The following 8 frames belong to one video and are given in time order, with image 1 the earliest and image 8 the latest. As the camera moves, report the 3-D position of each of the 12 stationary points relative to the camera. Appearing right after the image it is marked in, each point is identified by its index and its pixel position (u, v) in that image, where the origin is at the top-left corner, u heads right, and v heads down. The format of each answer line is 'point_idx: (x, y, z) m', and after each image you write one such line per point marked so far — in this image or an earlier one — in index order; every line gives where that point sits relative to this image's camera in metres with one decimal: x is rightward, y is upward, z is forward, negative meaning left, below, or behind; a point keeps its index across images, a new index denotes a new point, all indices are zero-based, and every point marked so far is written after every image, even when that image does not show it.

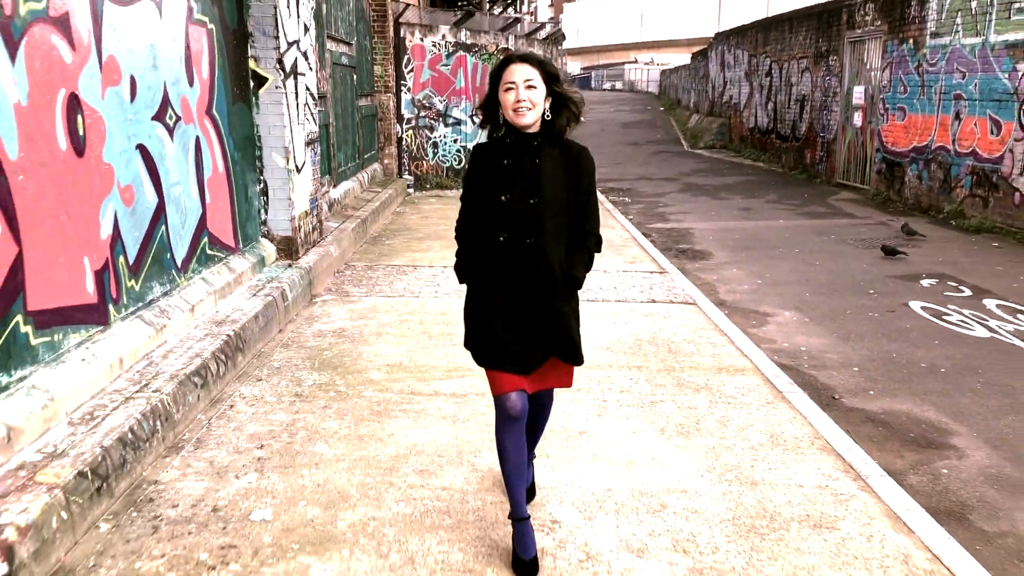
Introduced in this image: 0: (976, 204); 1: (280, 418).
0: (+5.8, +1.1, +11.3) m
1: (-1.0, -0.6, +4.1) m
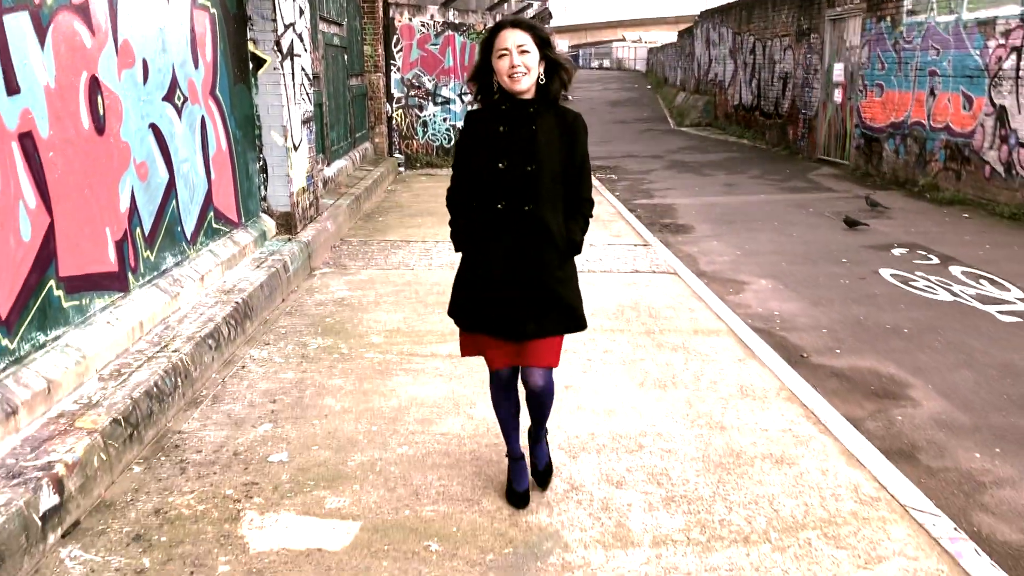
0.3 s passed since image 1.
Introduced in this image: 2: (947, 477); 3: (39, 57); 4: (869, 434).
0: (+5.7, +1.5, +11.7) m
1: (-1.1, -0.4, +4.4) m
2: (+1.8, -0.8, +3.7) m
3: (-1.8, +0.9, +3.5) m
4: (+1.6, -0.7, +4.1) m
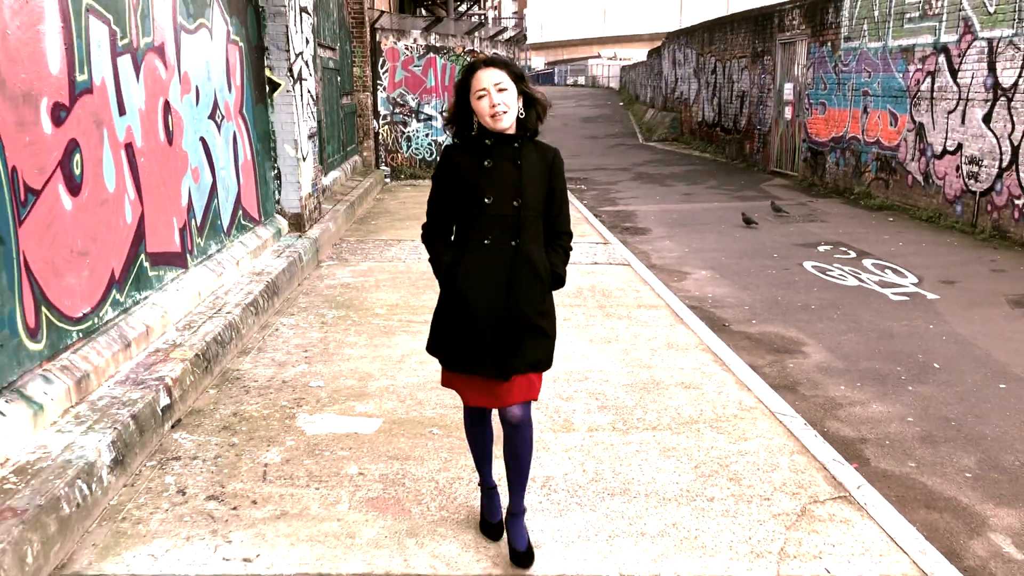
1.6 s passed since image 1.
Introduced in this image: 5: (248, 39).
0: (+5.4, +1.5, +13.1) m
1: (-1.2, -0.3, +5.6) m
2: (+1.7, -0.6, +4.9) m
3: (-2.0, +1.1, +4.7) m
4: (+1.5, -0.5, +5.4) m
5: (-2.1, +2.0, +7.2) m
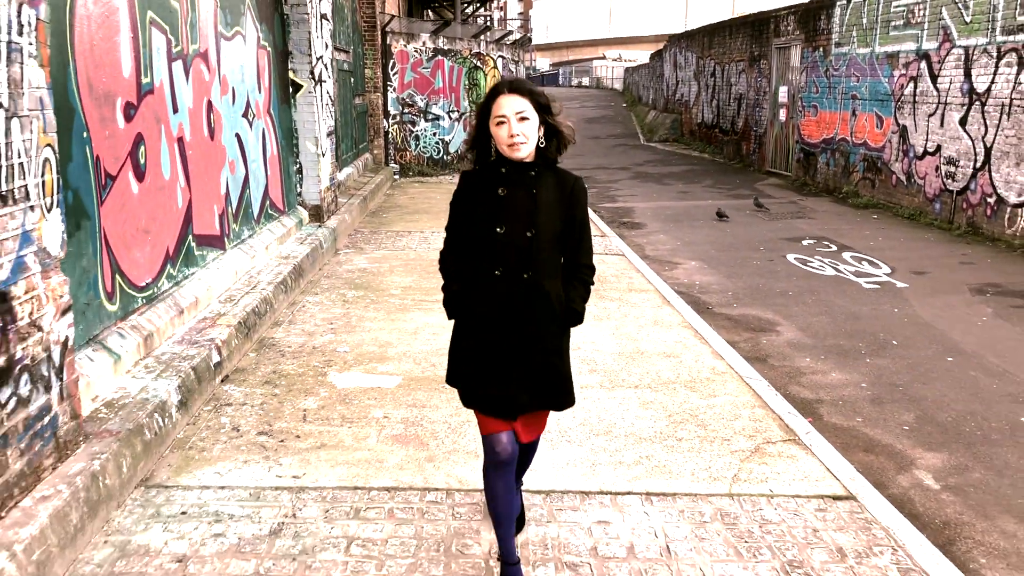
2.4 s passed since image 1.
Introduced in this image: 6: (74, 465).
0: (+5.4, +1.6, +13.7) m
1: (-1.2, -0.2, +6.2) m
2: (+1.7, -0.5, +5.6) m
3: (-1.9, +1.2, +5.4) m
4: (+1.5, -0.4, +6.0) m
5: (-2.1, +2.1, +7.9) m
6: (-1.5, -0.6, +3.1) m
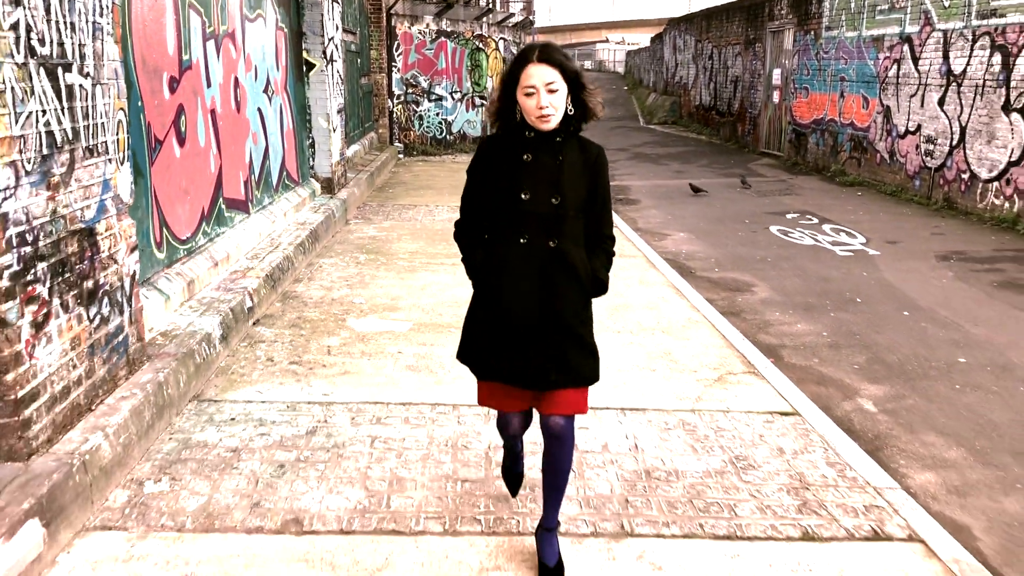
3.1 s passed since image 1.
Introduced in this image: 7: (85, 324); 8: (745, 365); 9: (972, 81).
0: (+5.4, +2.0, +14.3) m
1: (-1.2, +0.1, +6.8) m
2: (+1.7, -0.2, +6.2) m
3: (-2.0, +1.5, +5.9) m
4: (+1.5, -0.1, +6.6) m
5: (-2.1, +2.5, +8.5) m
6: (-1.5, -0.4, +3.7) m
7: (-1.6, -0.1, +3.3) m
8: (+1.3, -0.4, +4.8) m
9: (+5.5, +2.5, +10.7) m
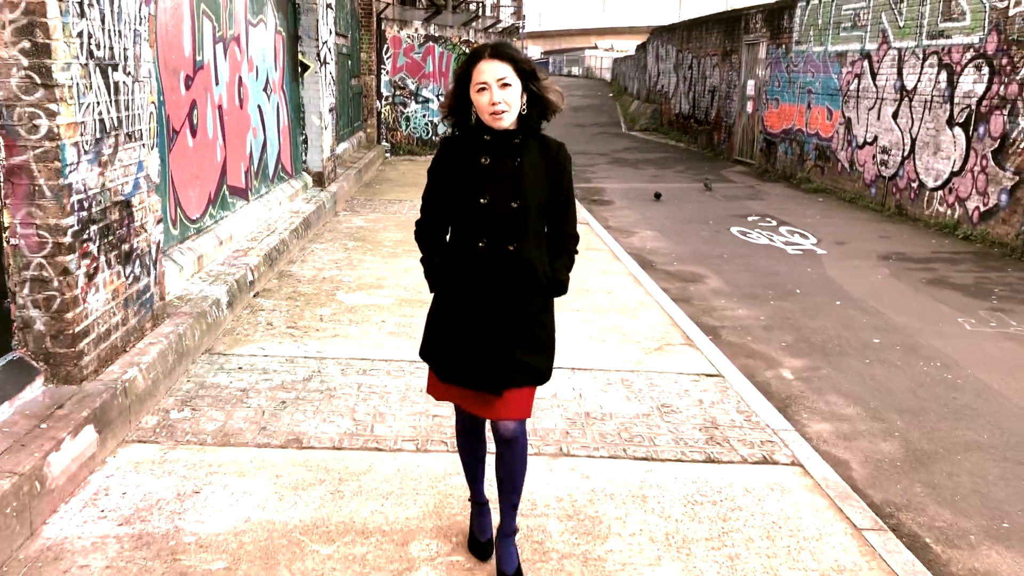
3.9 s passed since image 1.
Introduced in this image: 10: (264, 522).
0: (+5.1, +2.0, +15.1) m
1: (-1.4, +0.3, +7.5) m
2: (+1.5, -0.1, +6.9) m
3: (-2.1, +1.6, +6.6) m
4: (+1.3, 0.0, +7.4) m
5: (-2.3, +2.6, +9.1) m
6: (-1.7, -0.2, +4.4) m
7: (-1.7, 0.0, +4.0) m
8: (+1.1, -0.3, +5.5) m
9: (+5.2, +2.4, +11.5) m
10: (-0.8, -0.8, +2.9) m
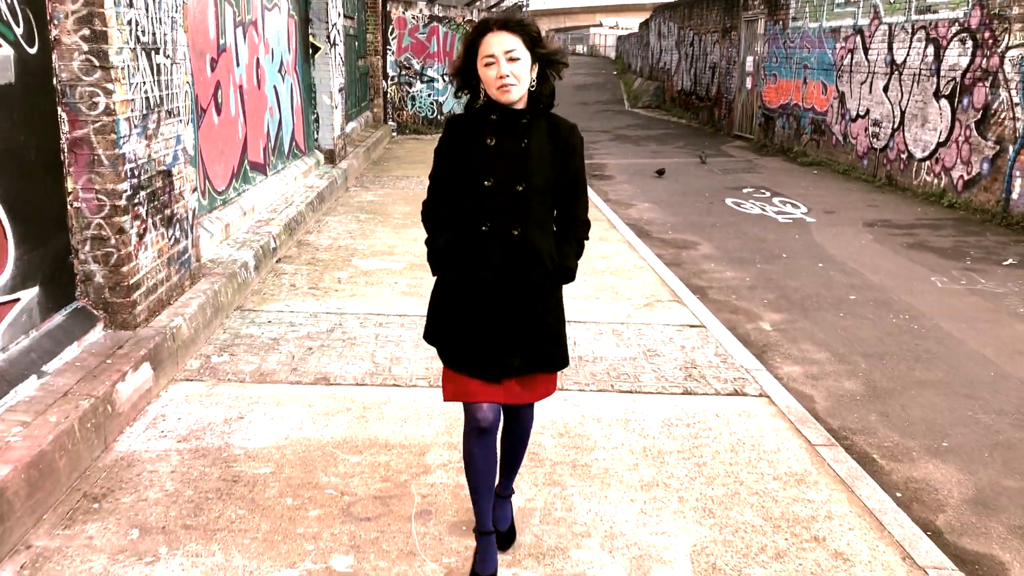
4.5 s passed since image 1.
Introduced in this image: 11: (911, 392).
0: (+5.2, +2.5, +15.5) m
1: (-1.4, +0.6, +8.0) m
2: (+1.5, +0.2, +7.4) m
3: (-2.1, +1.9, +7.1) m
4: (+1.3, +0.3, +7.8) m
5: (-2.3, +2.9, +9.6) m
6: (-1.7, 0.0, +4.9) m
7: (-1.7, +0.2, +4.5) m
8: (+1.1, -0.1, +6.0) m
9: (+5.3, +2.9, +11.9) m
10: (-0.8, -0.6, +3.5) m
11: (+2.0, -0.5, +4.6) m
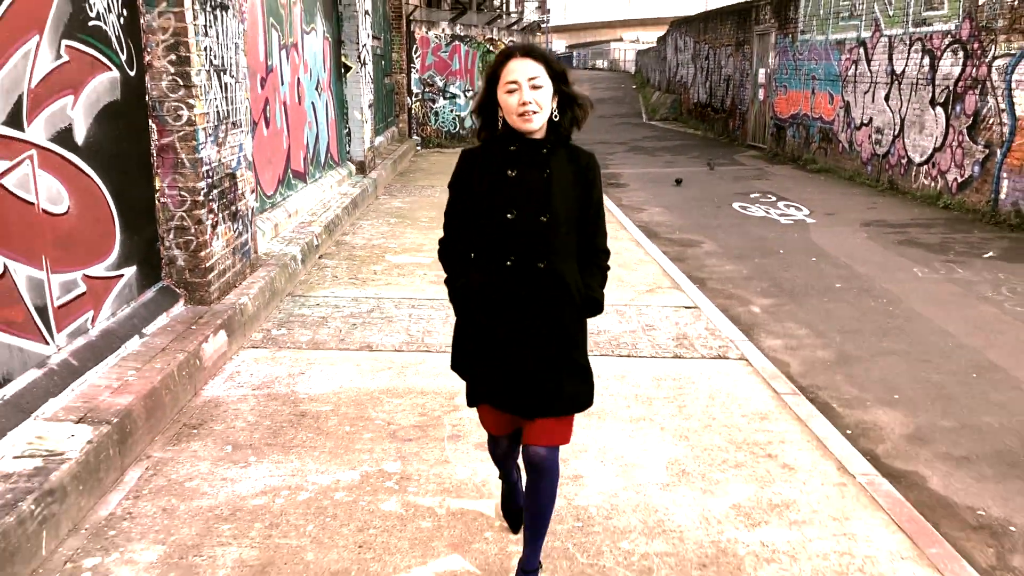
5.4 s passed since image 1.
0: (+5.5, +2.4, +16.1) m
1: (-1.2, +0.6, +8.8) m
2: (+1.6, +0.2, +8.1) m
3: (-2.0, +1.9, +7.9) m
4: (+1.5, +0.3, +8.5) m
5: (-2.1, +2.9, +10.4) m
6: (-1.6, +0.1, +5.7) m
7: (-1.6, +0.3, +5.3) m
8: (+1.2, 0.0, +6.7) m
9: (+5.5, +2.9, +12.5) m
10: (-0.7, -0.5, +4.2) m
11: (+2.1, -0.4, +5.2) m
